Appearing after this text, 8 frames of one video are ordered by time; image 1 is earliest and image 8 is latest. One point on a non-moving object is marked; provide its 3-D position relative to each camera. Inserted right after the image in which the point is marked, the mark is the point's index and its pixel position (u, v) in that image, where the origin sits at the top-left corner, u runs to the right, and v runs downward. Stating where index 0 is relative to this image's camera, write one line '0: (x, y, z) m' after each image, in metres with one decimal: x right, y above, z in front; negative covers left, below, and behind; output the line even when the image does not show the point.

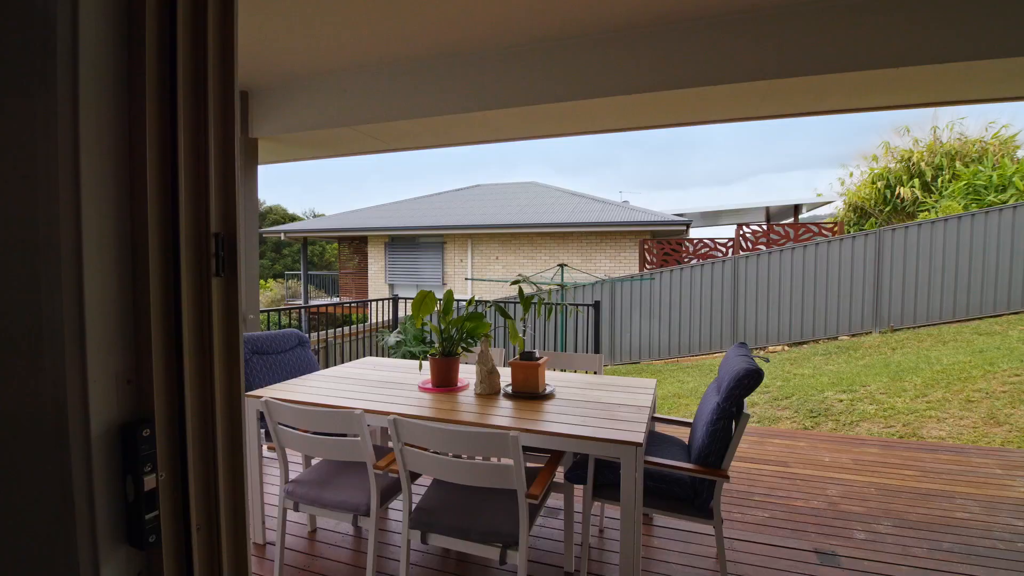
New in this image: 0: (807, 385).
0: (+3.2, -1.1, +5.5) m
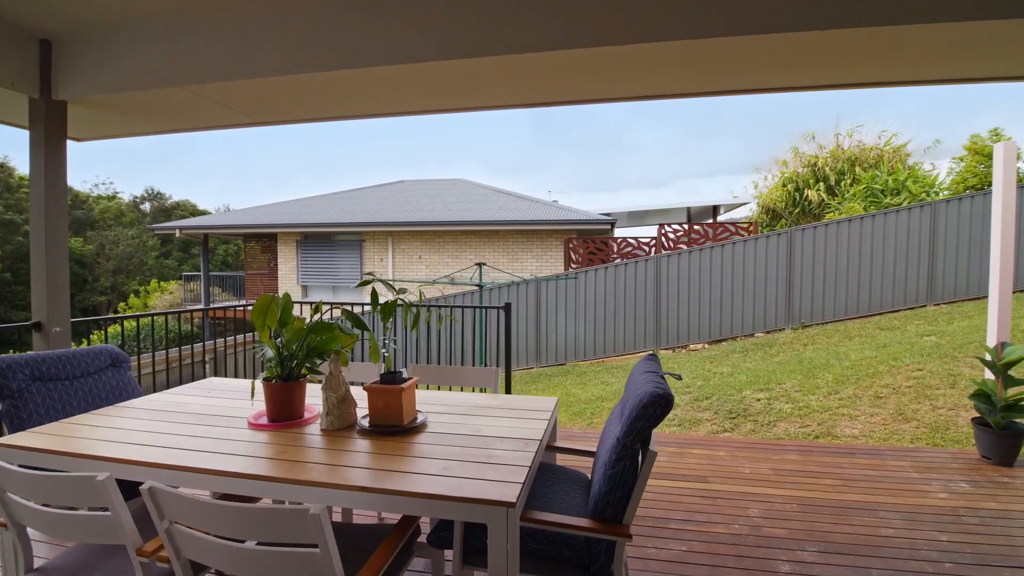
0: (+2.3, -1.0, +5.5) m
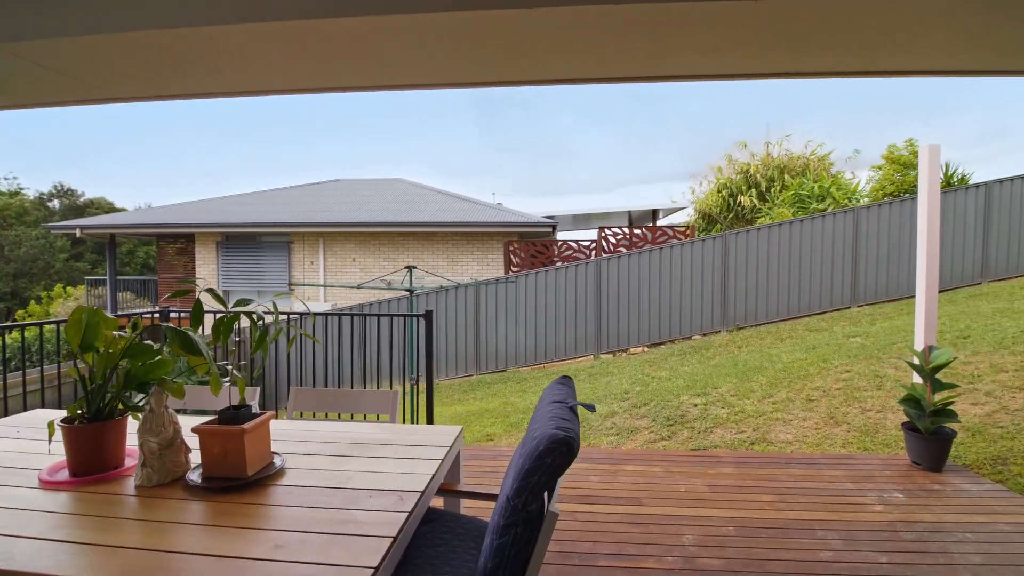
0: (+1.6, -1.1, +5.4) m
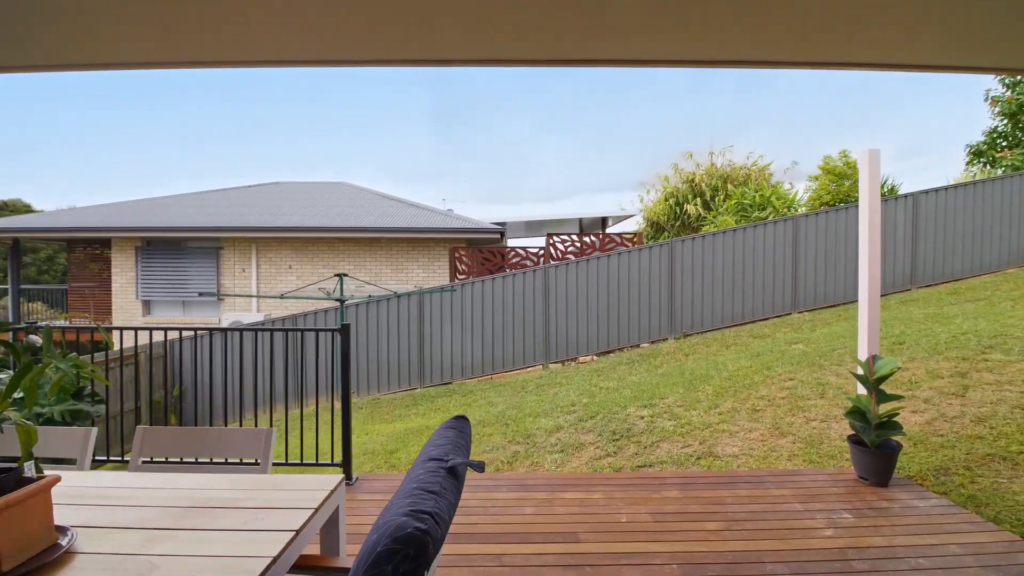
0: (+1.0, -1.2, +5.2) m
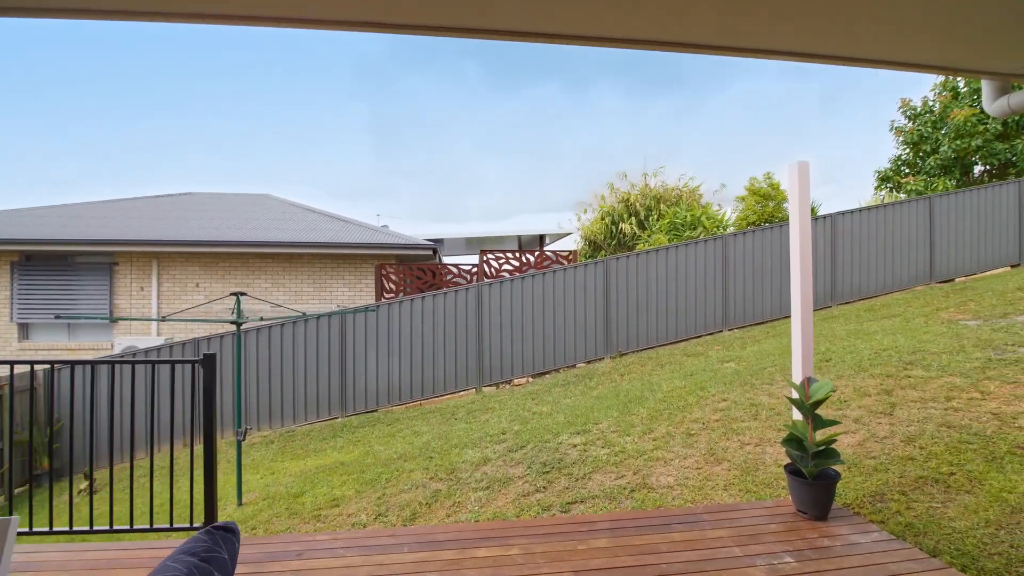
0: (+0.3, -1.3, +4.9) m
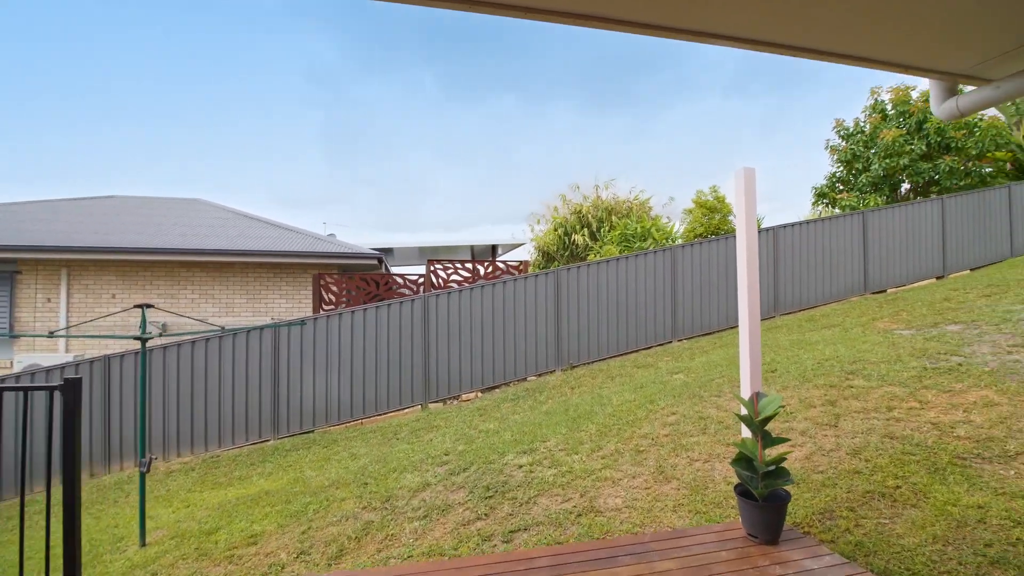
0: (-0.2, -1.4, +4.6) m
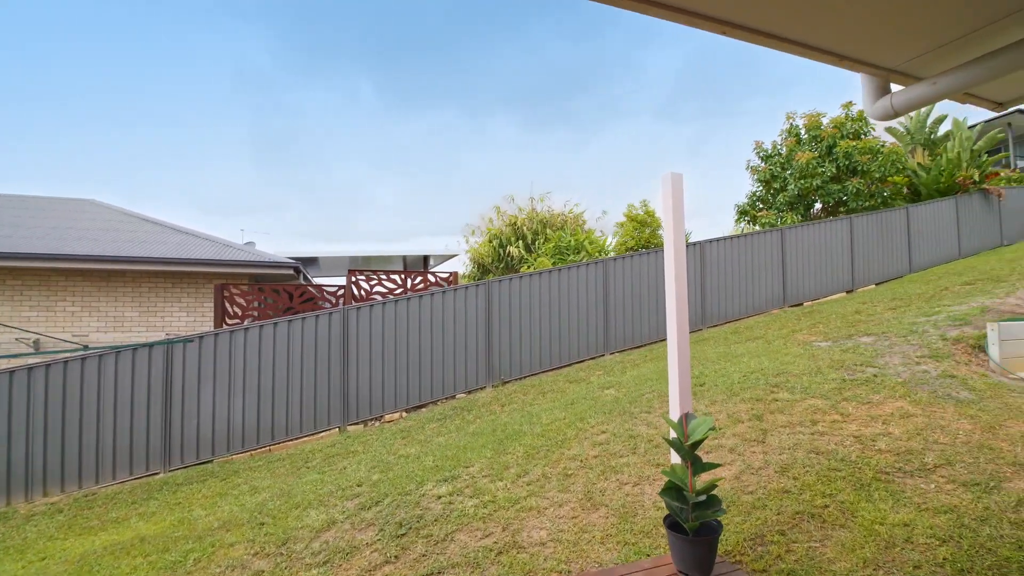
0: (-0.9, -1.5, +4.2) m
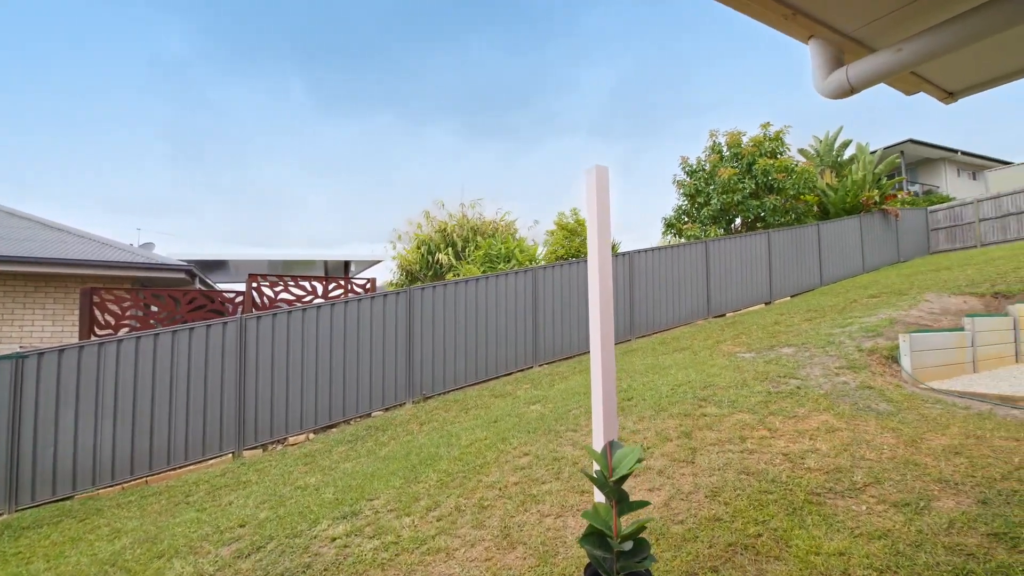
0: (-1.5, -1.6, +3.6) m
